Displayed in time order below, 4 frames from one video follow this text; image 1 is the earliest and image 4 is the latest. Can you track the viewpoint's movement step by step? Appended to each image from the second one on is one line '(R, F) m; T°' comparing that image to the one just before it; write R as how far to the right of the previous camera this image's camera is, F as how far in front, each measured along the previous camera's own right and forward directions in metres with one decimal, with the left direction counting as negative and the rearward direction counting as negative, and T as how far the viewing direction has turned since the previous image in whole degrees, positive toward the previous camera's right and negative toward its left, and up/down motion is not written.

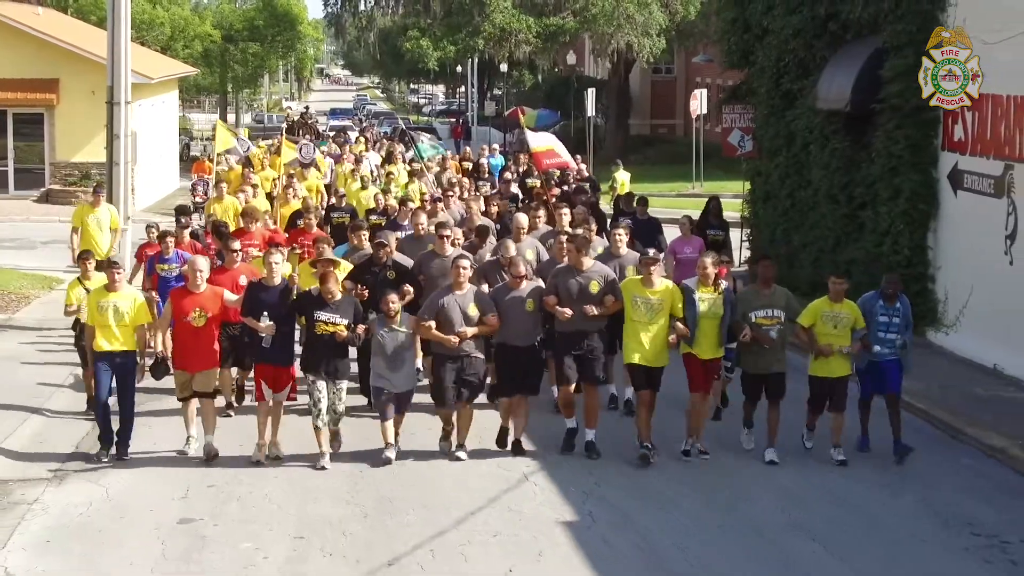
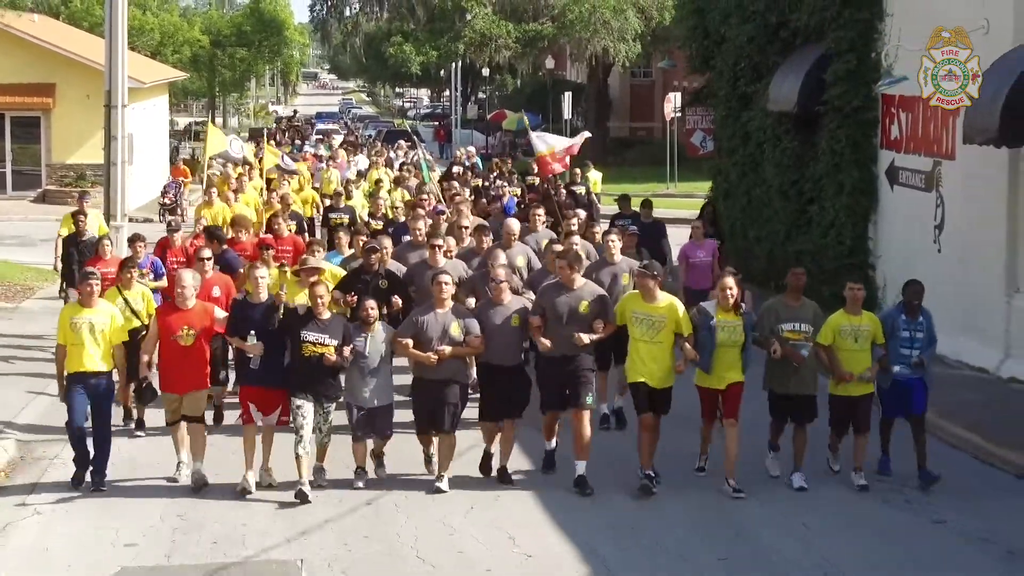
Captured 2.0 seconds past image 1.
(-0.7, -0.4) m; +4°
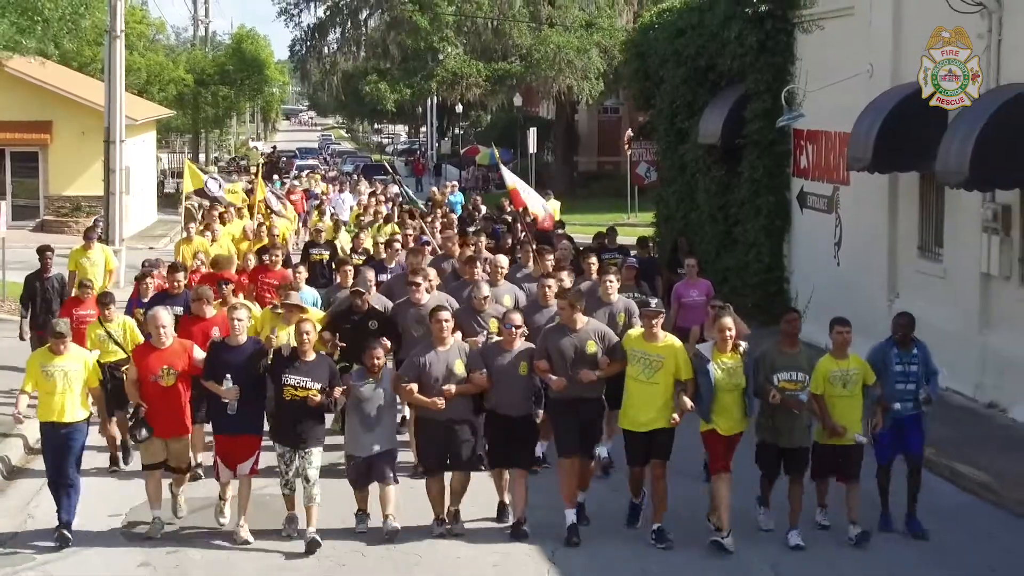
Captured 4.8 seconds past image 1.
(-1.0, -0.5) m; +6°
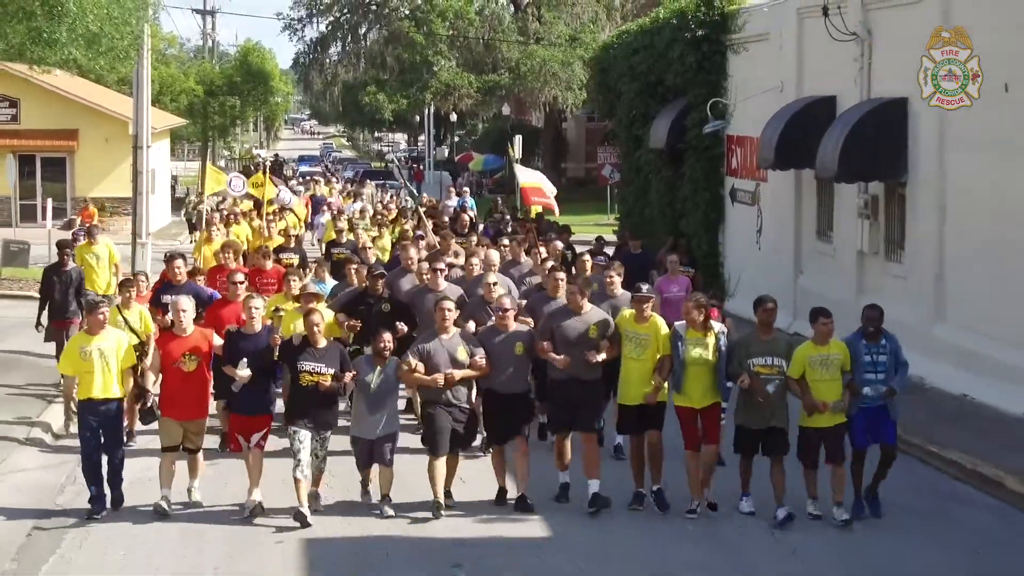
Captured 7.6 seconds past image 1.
(-0.5, -0.8) m; +3°
